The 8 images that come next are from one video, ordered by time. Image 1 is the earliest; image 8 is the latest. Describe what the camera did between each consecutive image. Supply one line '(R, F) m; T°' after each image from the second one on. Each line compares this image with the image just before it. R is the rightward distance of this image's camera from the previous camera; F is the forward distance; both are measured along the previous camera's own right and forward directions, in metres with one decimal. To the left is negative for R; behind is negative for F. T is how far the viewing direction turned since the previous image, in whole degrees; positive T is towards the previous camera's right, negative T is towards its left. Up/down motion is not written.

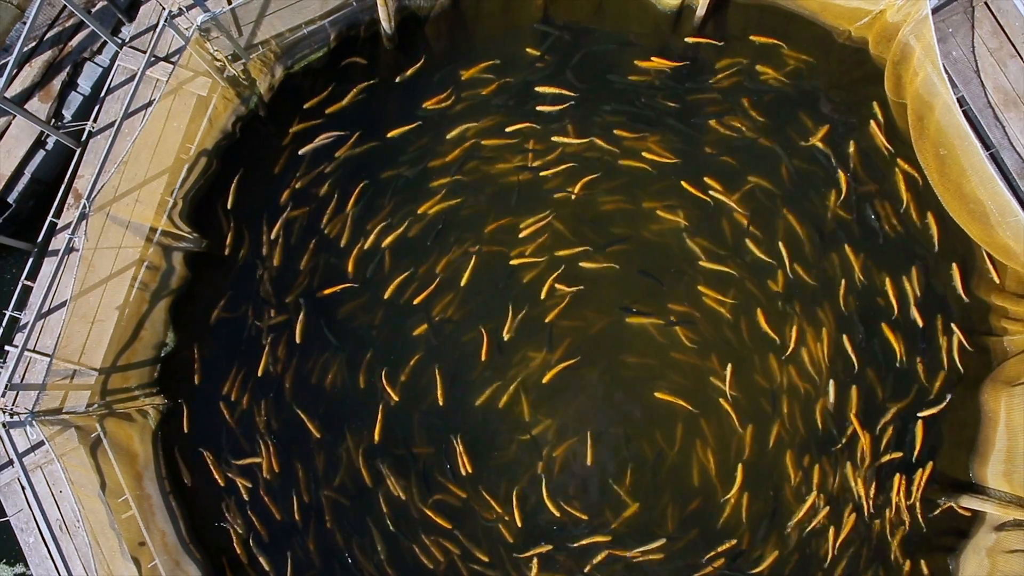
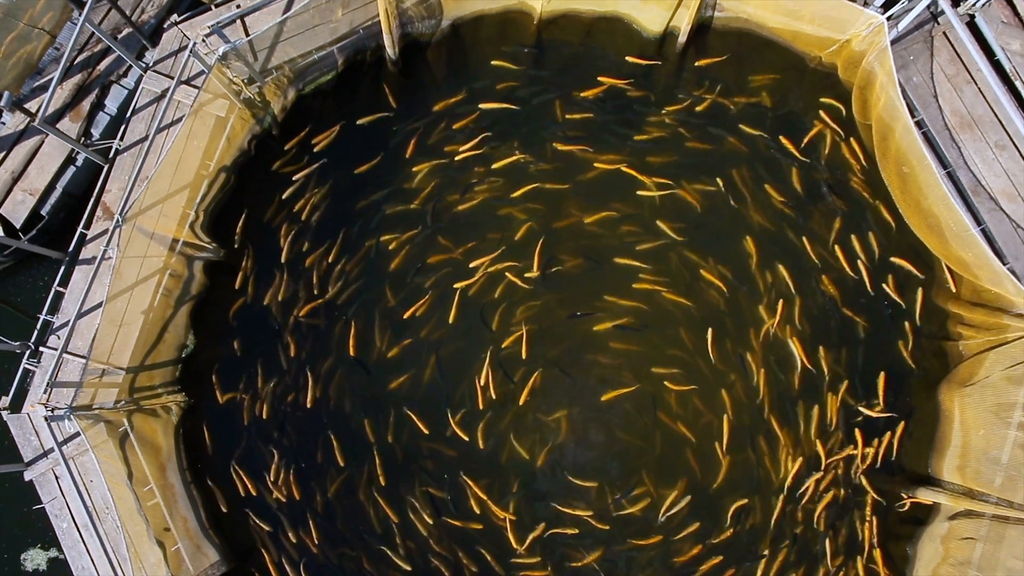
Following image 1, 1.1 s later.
(0.0, -0.3) m; 0°
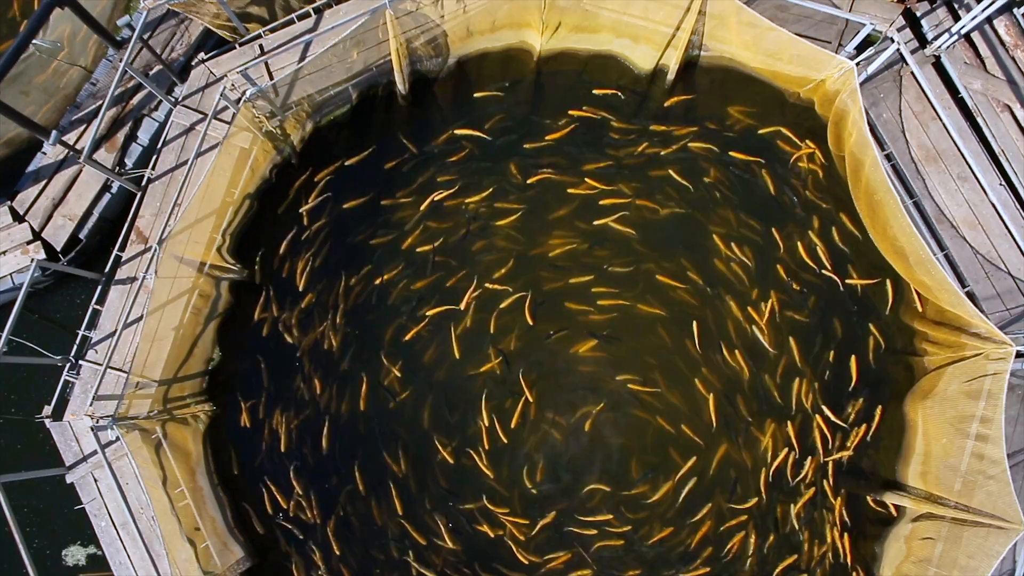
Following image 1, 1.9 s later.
(0.0, -0.4) m; 0°
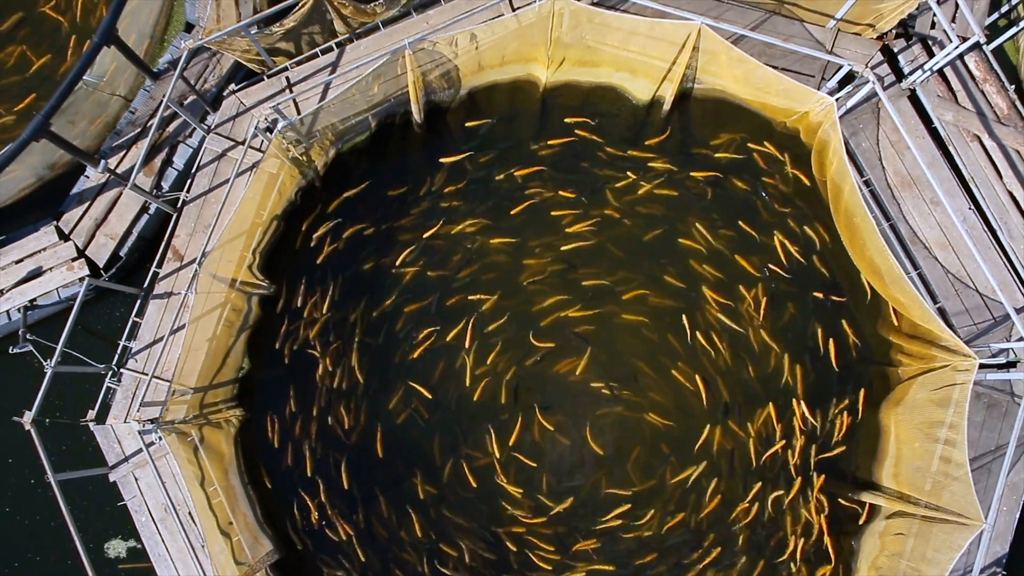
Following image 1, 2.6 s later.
(0.0, -0.4) m; 0°
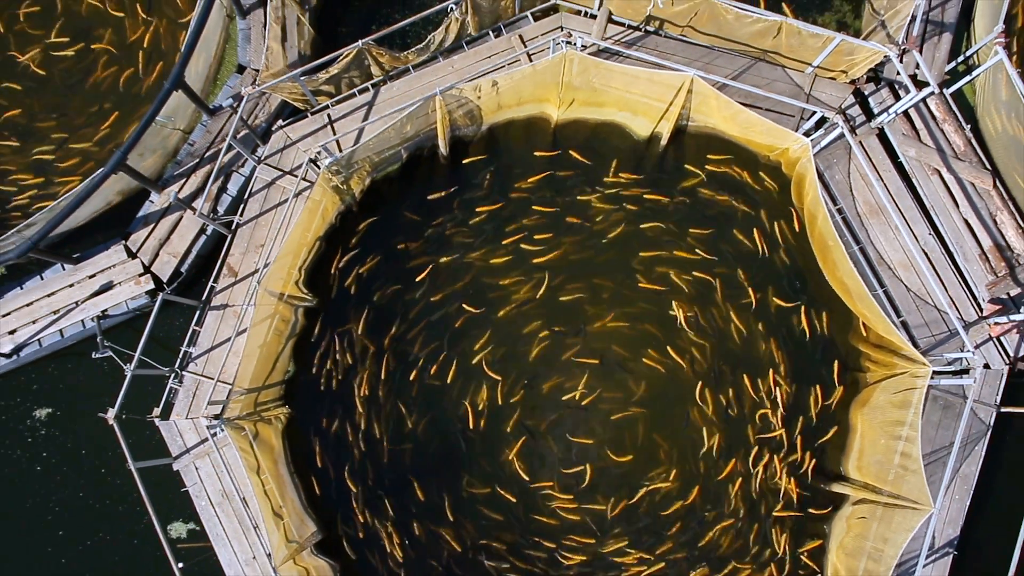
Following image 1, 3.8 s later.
(-0.1, -0.7) m; 0°
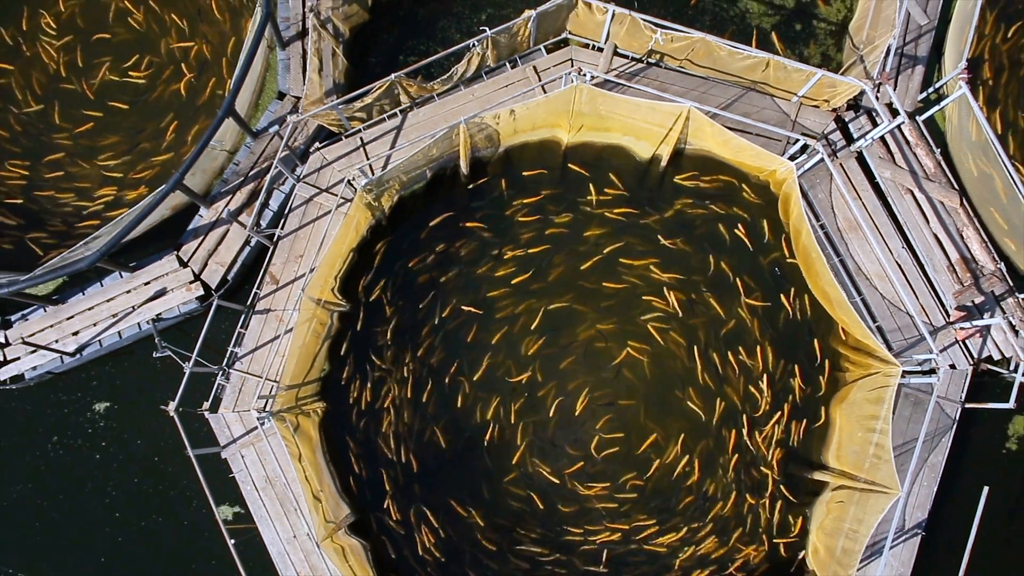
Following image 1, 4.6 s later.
(-0.1, -0.6) m; 0°
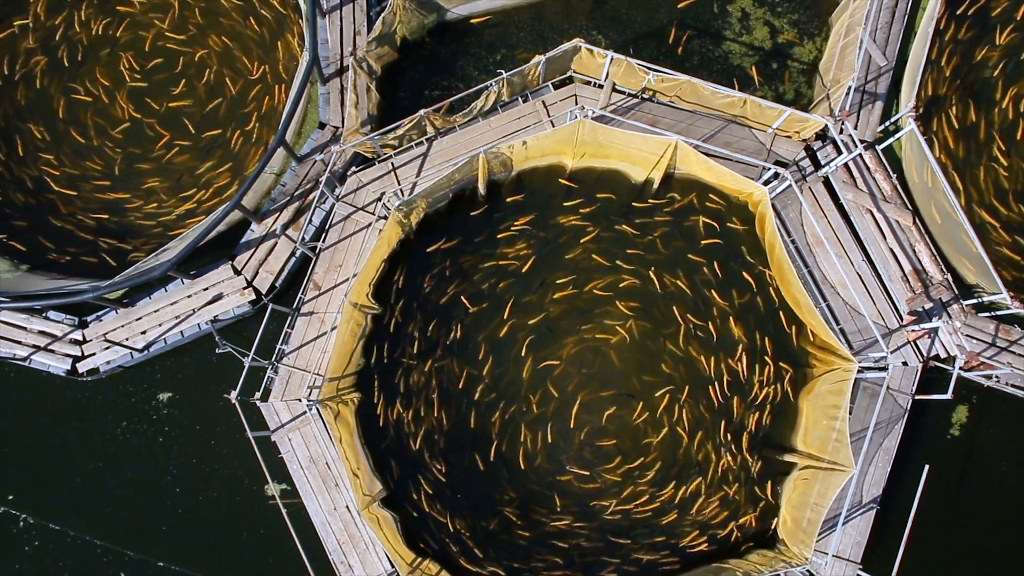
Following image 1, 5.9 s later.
(-0.1, -0.9) m; 0°
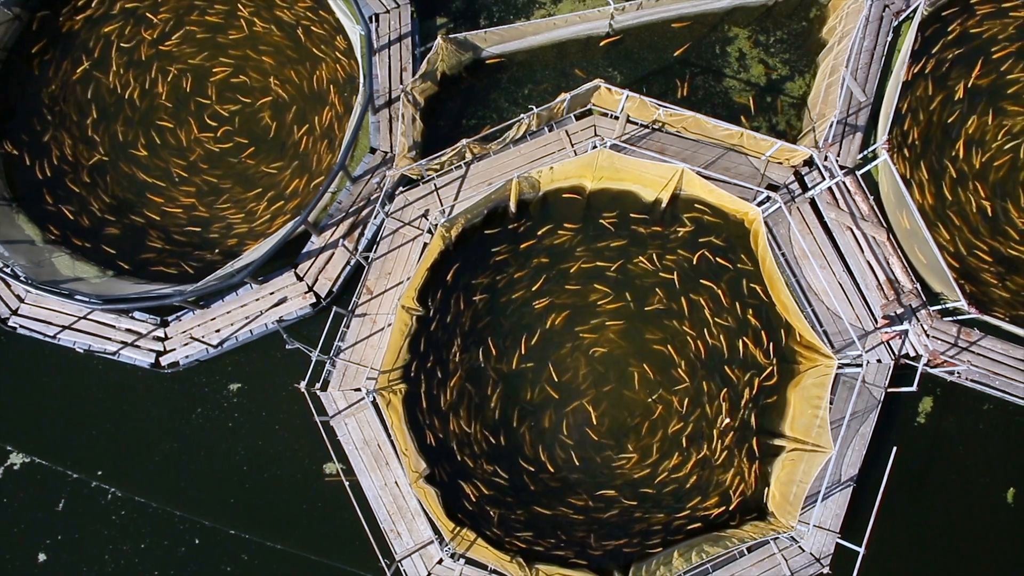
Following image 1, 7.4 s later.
(-0.3, -1.1) m; 0°
